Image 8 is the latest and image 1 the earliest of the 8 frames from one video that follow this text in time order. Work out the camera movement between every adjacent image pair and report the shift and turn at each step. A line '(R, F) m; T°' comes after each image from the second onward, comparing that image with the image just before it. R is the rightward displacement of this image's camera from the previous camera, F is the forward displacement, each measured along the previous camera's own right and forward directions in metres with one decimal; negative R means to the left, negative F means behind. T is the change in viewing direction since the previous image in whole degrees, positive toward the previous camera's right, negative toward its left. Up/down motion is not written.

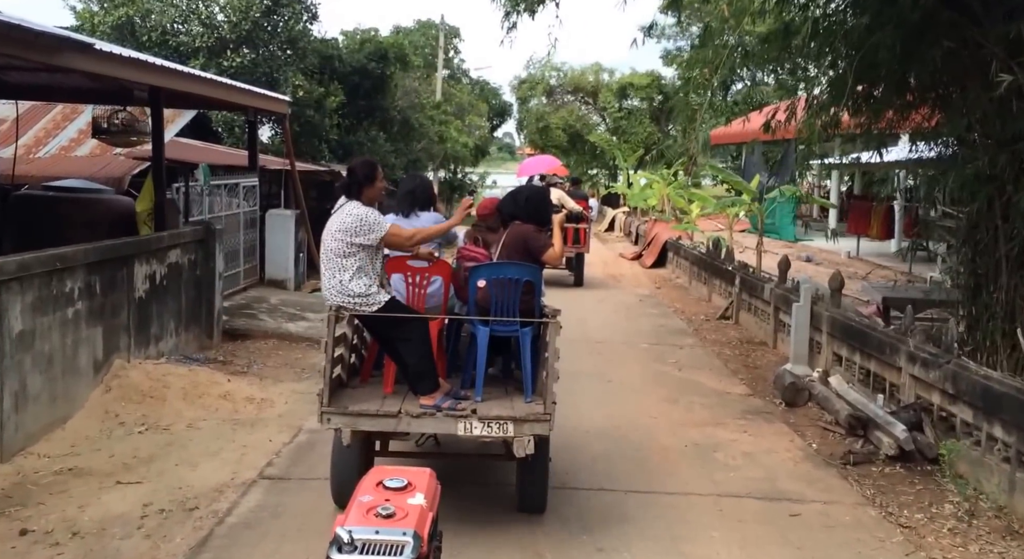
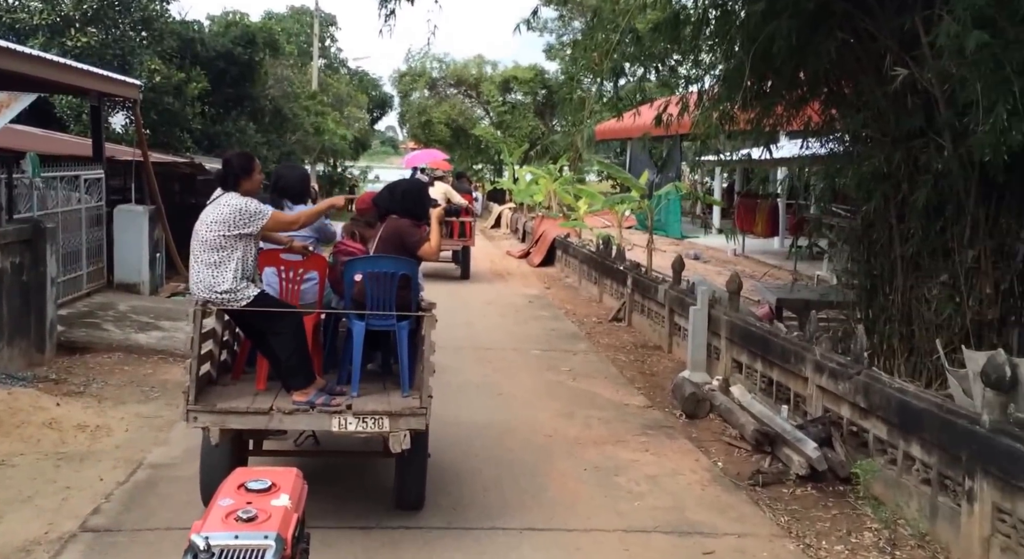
(0.0, +0.4) m; +7°
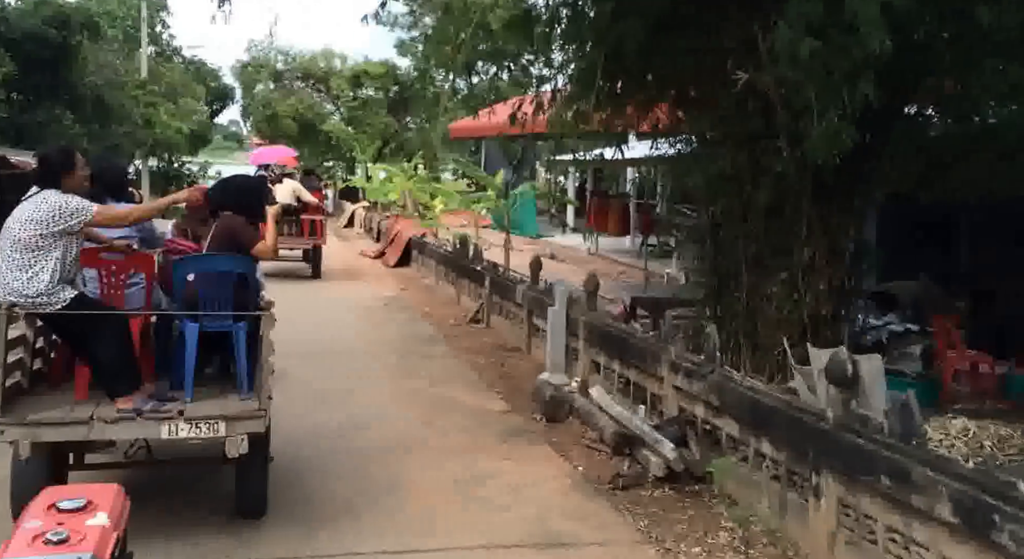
(0.0, +0.1) m; +8°
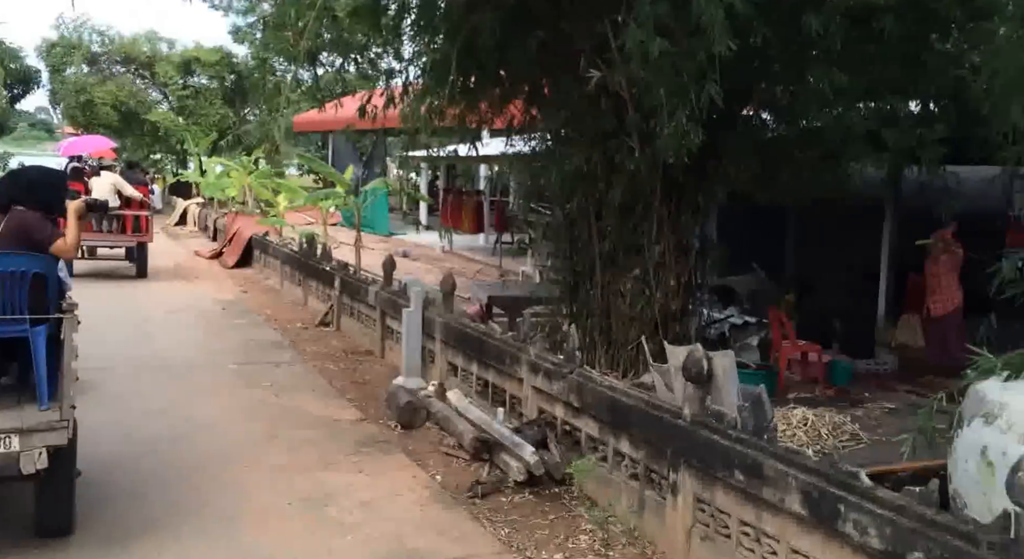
(0.0, +0.2) m; +8°
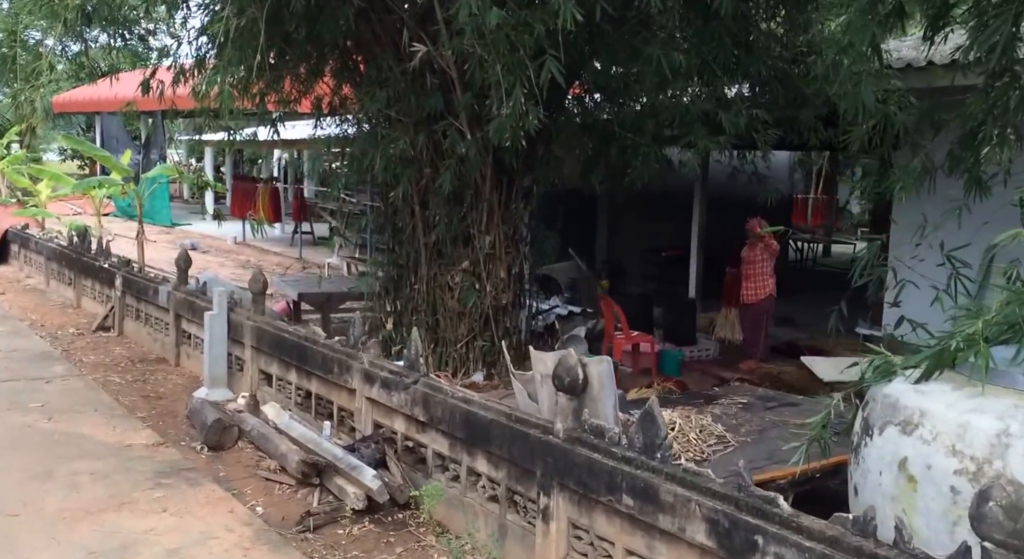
(-0.2, +0.6) m; +12°
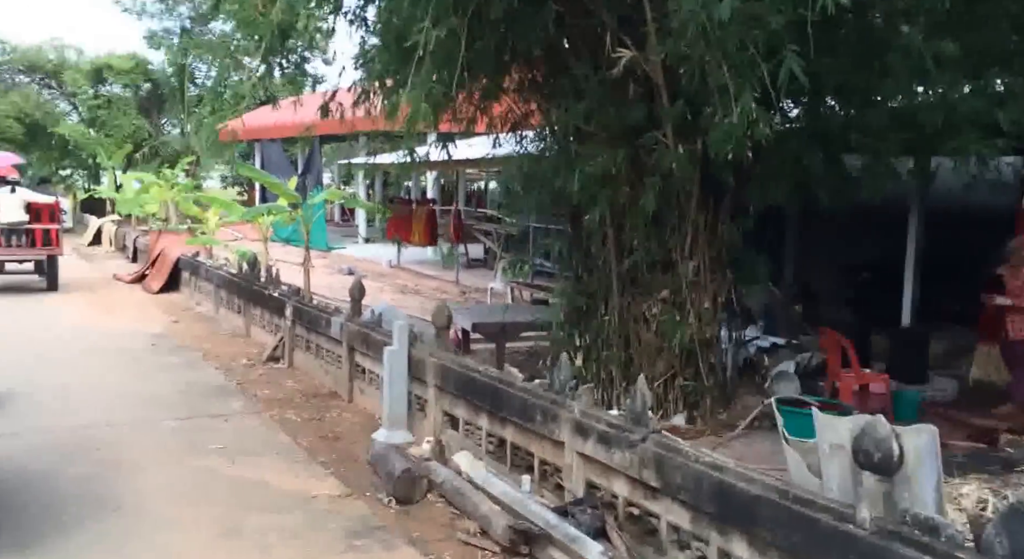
(-0.4, +0.7) m; -8°
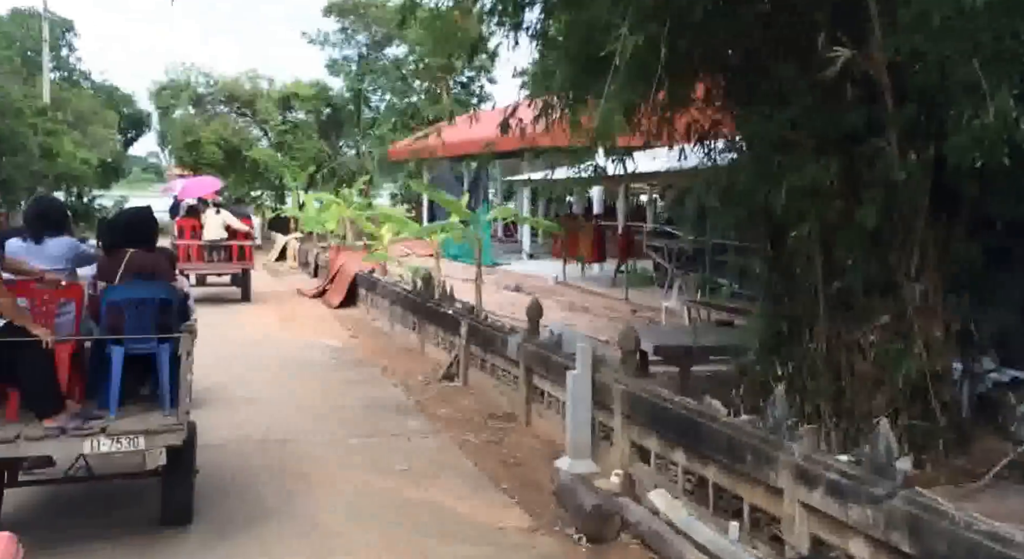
(-0.2, +0.4) m; -9°
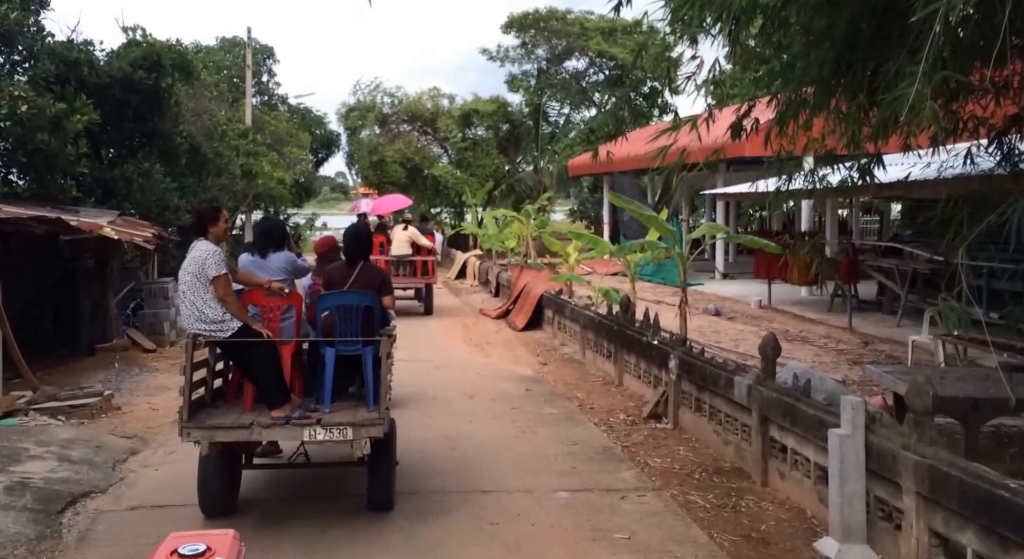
(-0.4, +1.2) m; -10°
